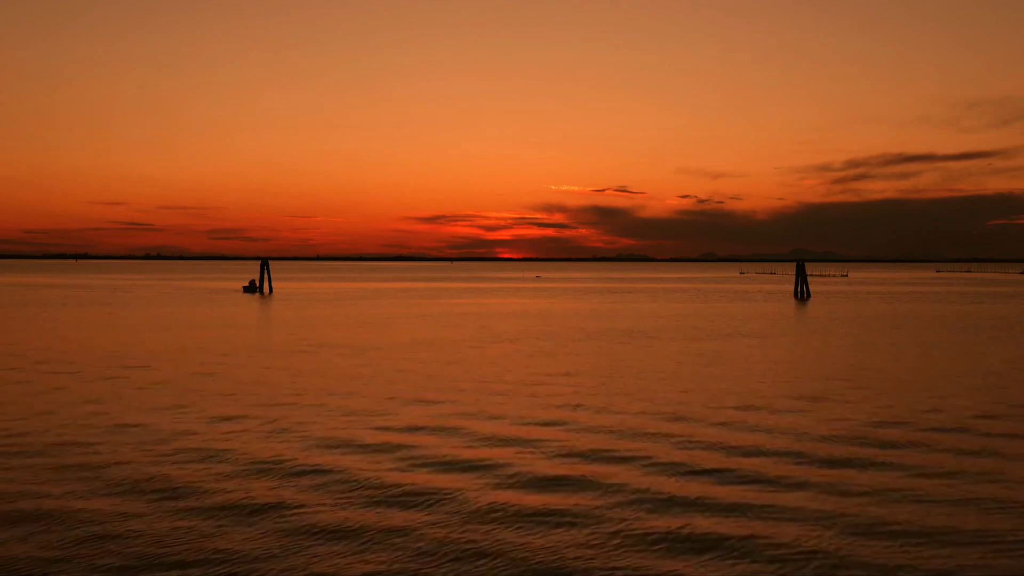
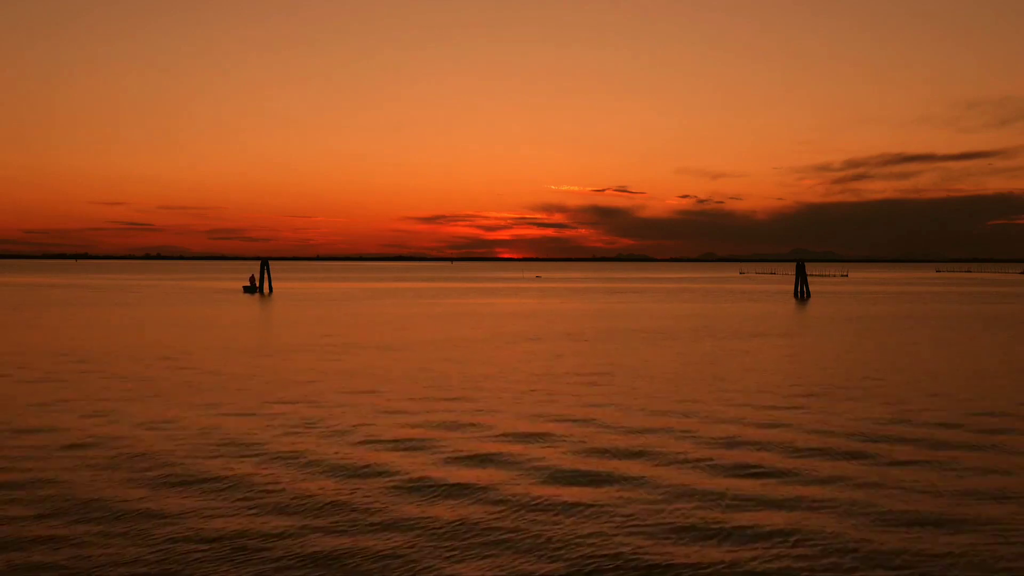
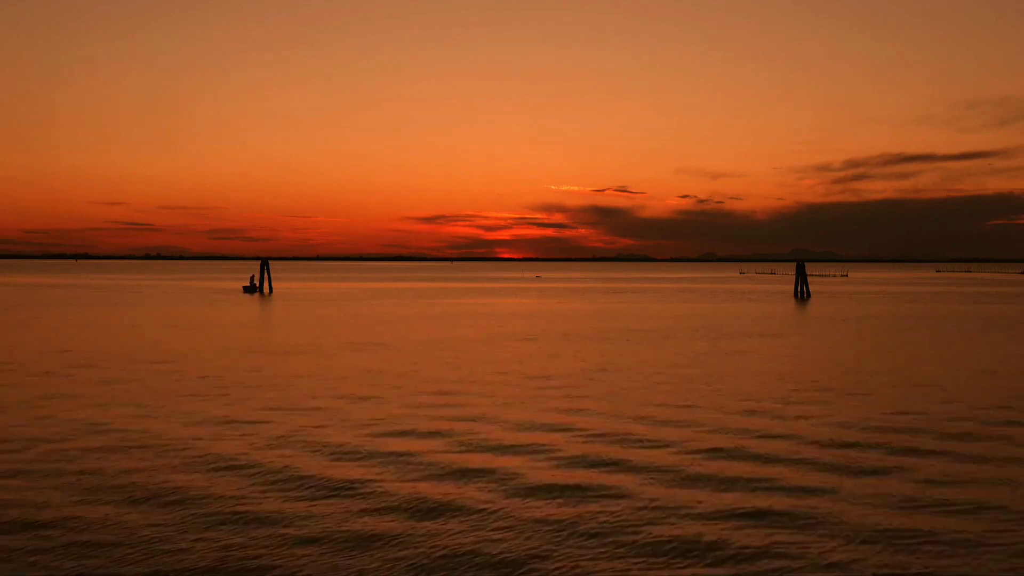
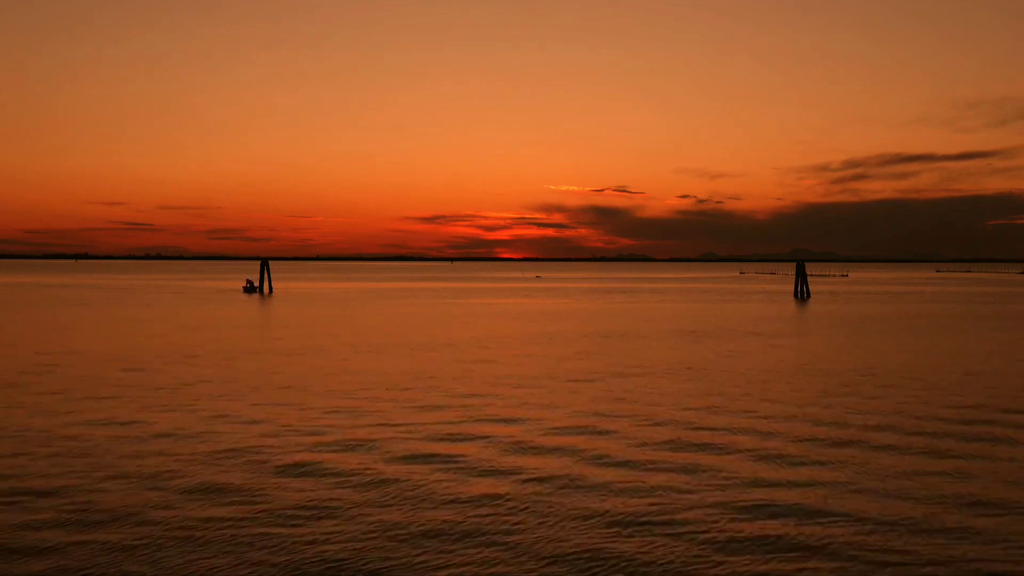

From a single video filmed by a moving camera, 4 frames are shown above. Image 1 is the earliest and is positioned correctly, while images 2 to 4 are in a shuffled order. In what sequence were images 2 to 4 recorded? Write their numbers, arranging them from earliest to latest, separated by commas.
3, 2, 4
